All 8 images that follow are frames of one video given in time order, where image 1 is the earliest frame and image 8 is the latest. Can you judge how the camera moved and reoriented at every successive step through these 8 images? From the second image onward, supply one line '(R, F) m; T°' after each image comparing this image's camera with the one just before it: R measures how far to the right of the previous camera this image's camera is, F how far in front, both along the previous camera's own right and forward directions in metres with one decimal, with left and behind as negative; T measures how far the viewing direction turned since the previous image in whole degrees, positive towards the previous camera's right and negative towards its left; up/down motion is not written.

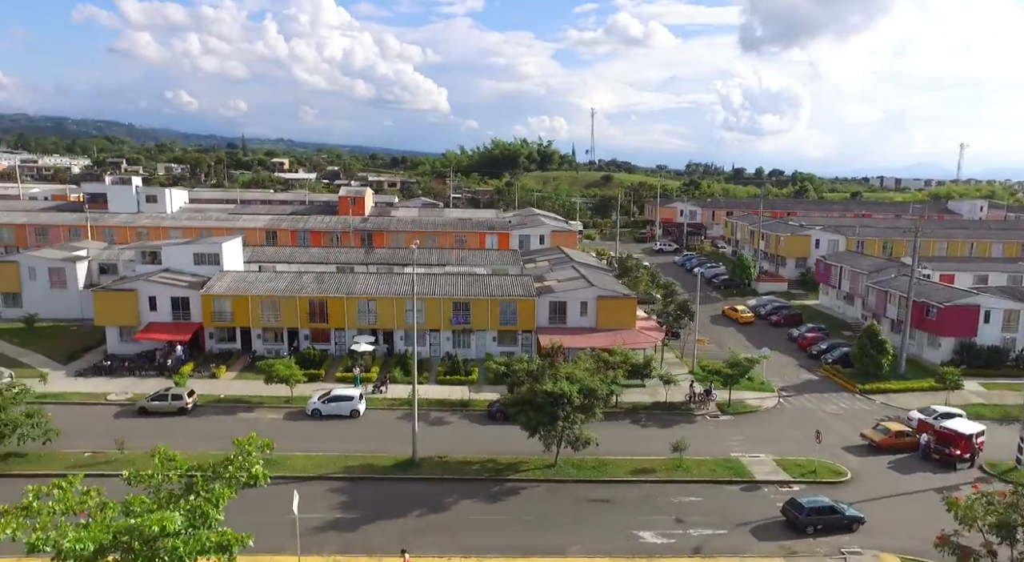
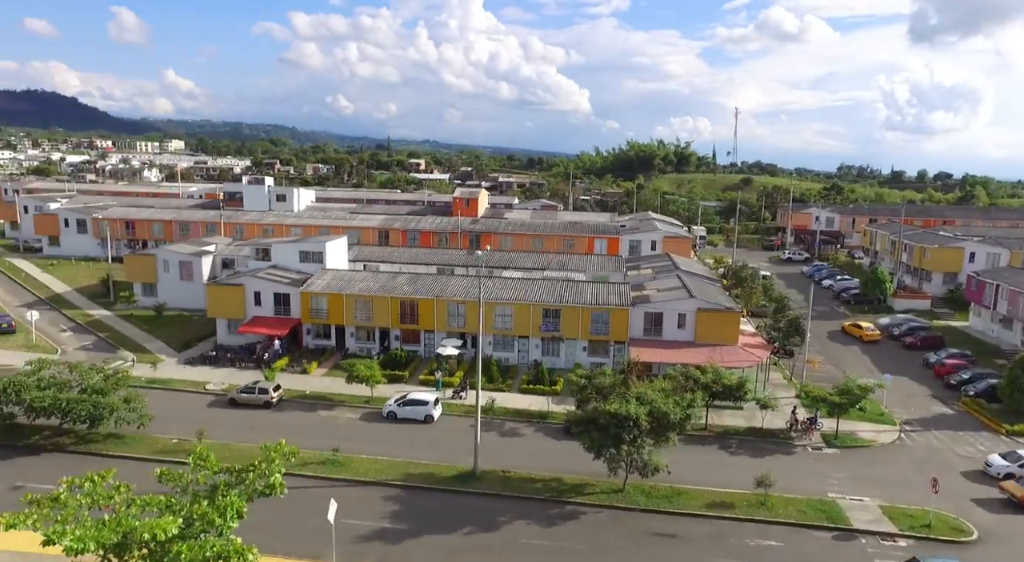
(+2.2, +1.6) m; -10°
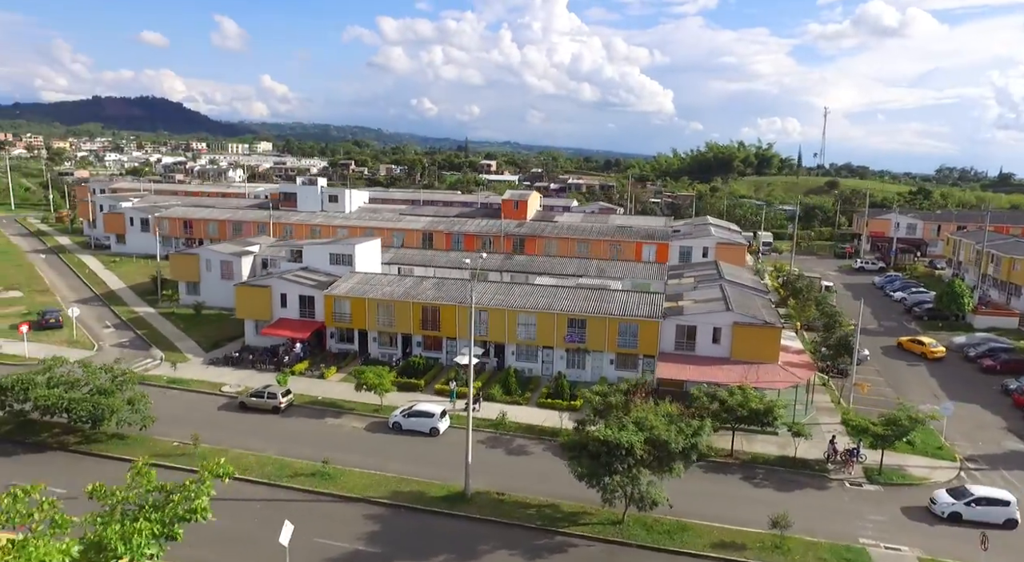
(+2.7, +1.9) m; -6°
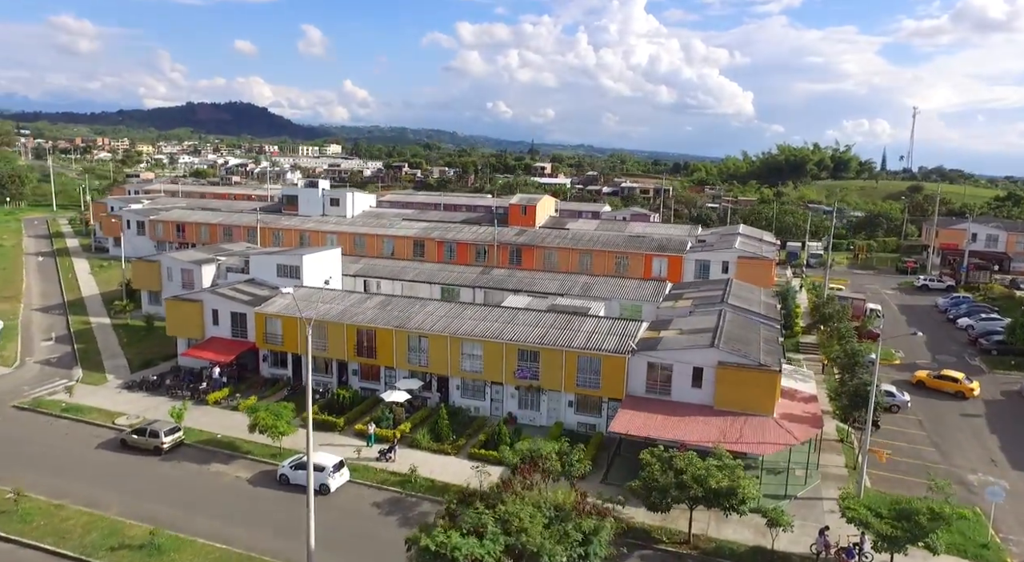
(+5.3, +6.4) m; -6°
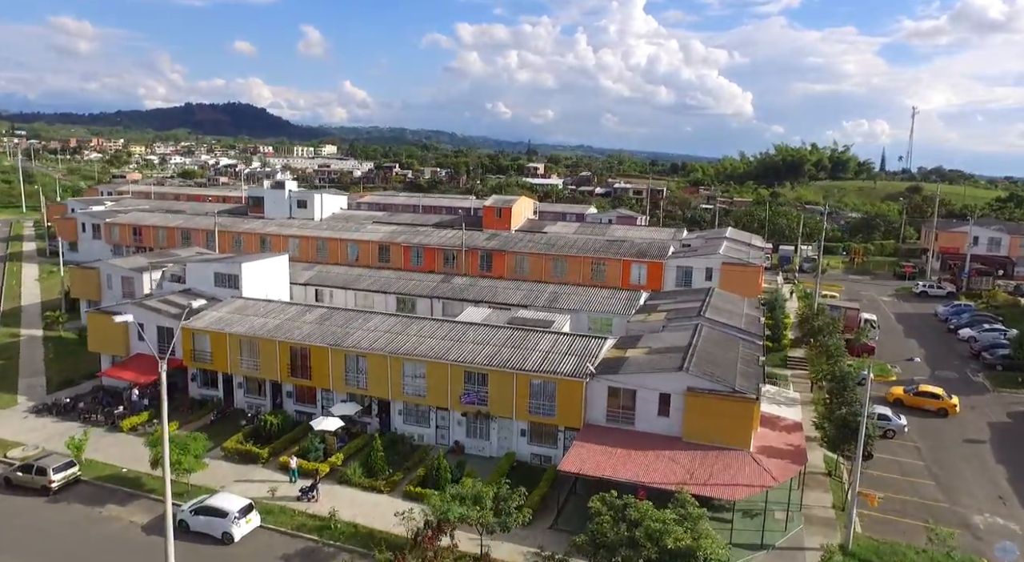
(+1.9, +3.4) m; 0°
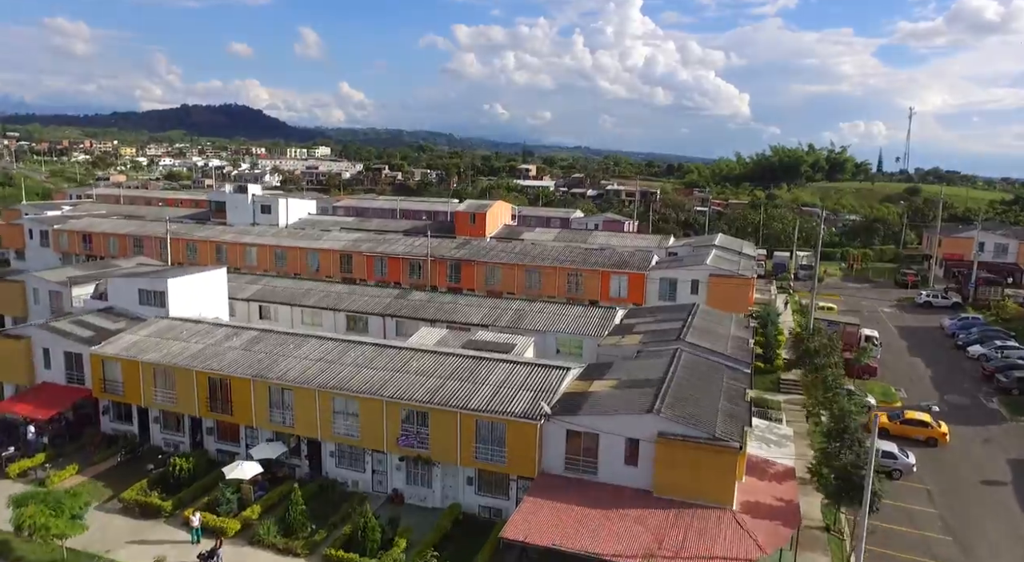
(+1.6, +3.8) m; 0°
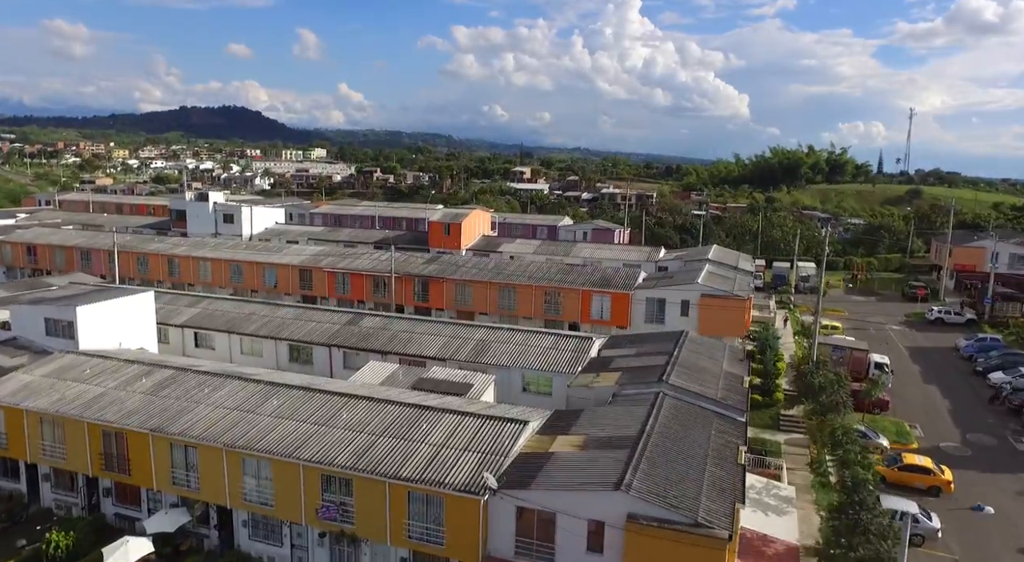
(+1.4, +4.0) m; 0°
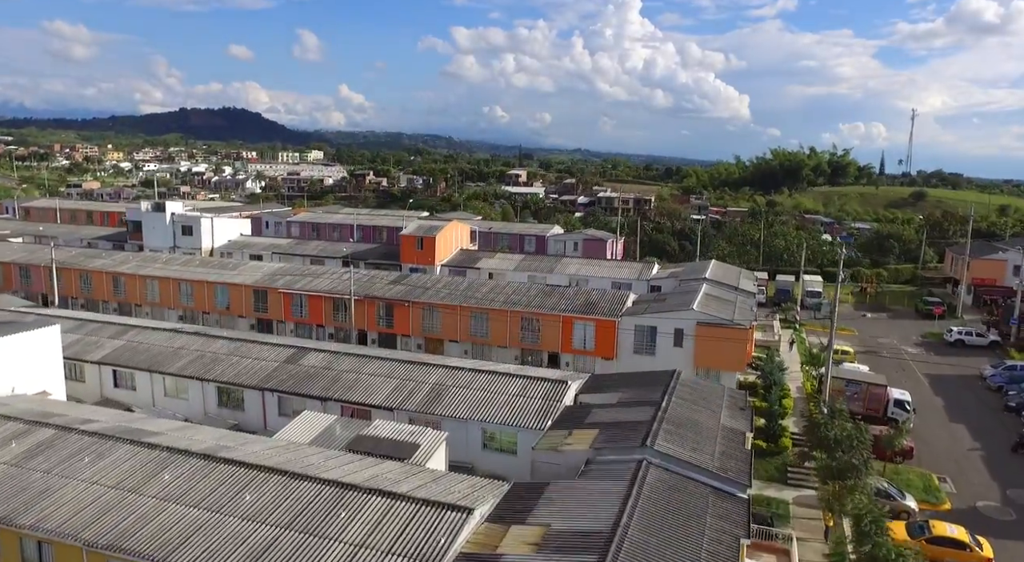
(+1.3, +4.2) m; 0°
